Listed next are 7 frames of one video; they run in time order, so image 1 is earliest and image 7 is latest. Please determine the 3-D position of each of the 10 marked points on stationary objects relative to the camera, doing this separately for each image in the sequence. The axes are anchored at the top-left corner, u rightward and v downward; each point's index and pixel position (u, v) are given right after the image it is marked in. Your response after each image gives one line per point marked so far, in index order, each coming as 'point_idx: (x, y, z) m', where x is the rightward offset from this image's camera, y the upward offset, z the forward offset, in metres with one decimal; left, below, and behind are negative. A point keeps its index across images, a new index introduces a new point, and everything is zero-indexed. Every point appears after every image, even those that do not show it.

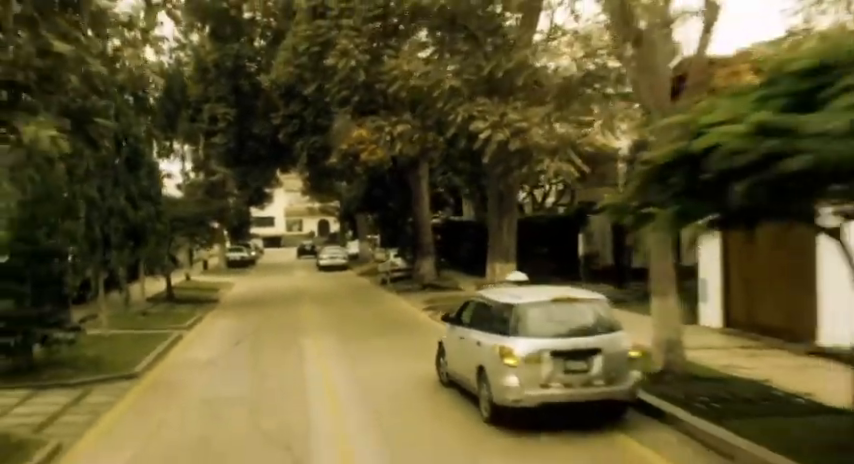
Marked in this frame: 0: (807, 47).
0: (+3.3, +1.5, +6.8) m
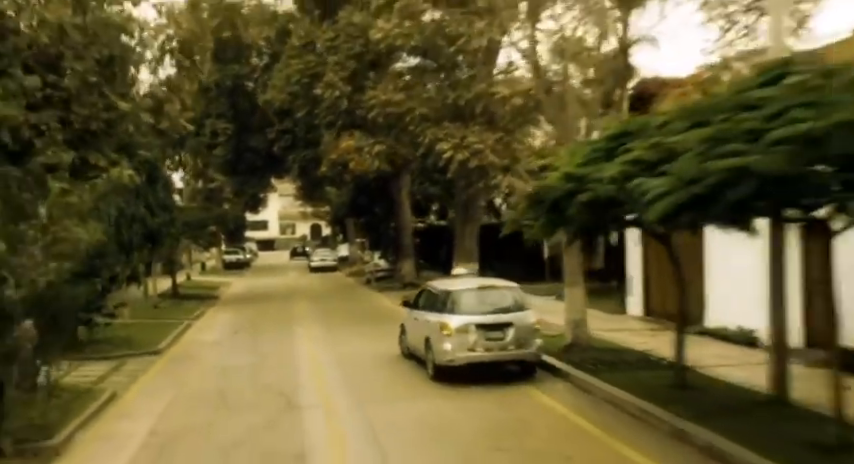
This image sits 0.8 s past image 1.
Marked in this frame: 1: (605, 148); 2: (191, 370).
0: (+2.6, +1.4, +10.2) m
1: (+2.4, +1.1, +10.1) m
2: (-5.2, -3.0, +15.8) m
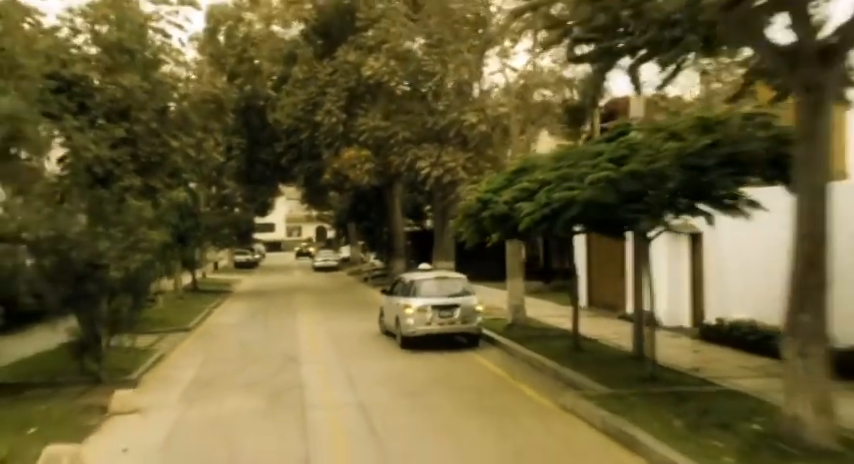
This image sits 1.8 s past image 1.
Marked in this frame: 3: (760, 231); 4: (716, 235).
0: (+1.8, +1.3, +14.6) m
1: (+1.6, +1.0, +14.5) m
2: (-6.0, -3.1, +20.2) m
3: (+6.9, +0.1, +16.0) m
4: (+6.7, 0.0, +17.6) m
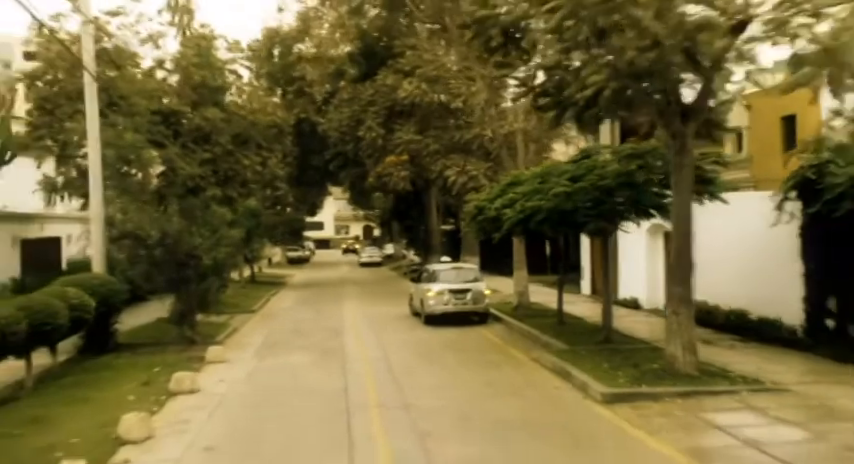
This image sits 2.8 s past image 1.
0: (+2.2, +1.3, +18.7) m
1: (+2.0, +1.1, +18.6) m
2: (-5.2, -3.1, +24.8) m
3: (+7.4, +0.1, +19.7) m
4: (+7.3, 0.0, +21.4) m
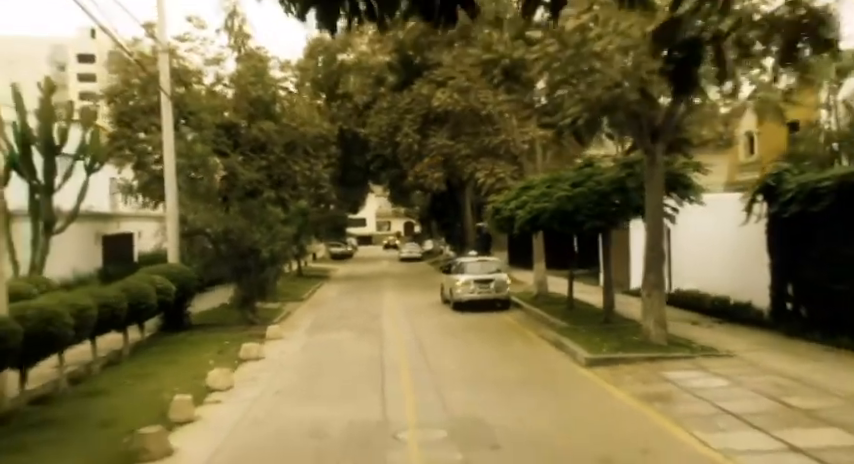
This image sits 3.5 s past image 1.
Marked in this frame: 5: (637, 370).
0: (+3.0, +1.4, +21.5) m
1: (+2.7, +1.2, +21.4) m
2: (-4.1, -2.9, +28.0) m
3: (+8.2, +0.2, +22.2) m
4: (+8.2, +0.1, +23.9) m
5: (+4.0, -2.6, +13.4) m
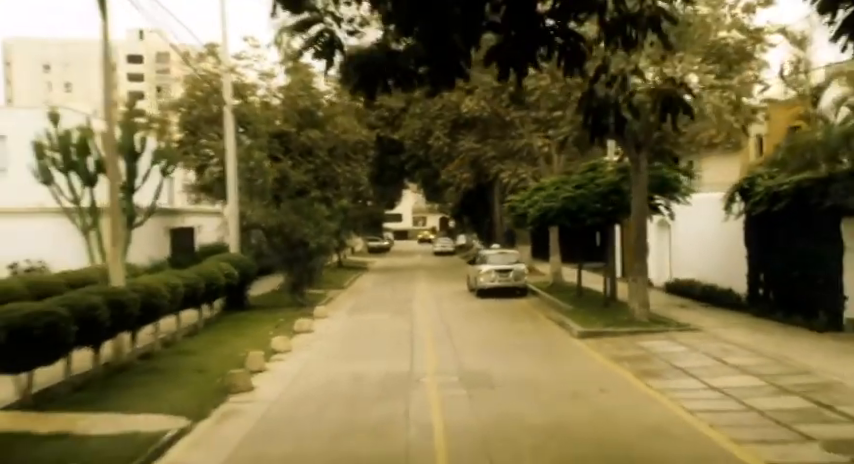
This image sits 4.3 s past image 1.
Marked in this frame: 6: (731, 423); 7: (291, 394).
0: (+3.8, +1.6, +24.5) m
1: (+3.6, +1.3, +24.4) m
2: (-2.9, -2.7, +31.4) m
3: (+9.1, +0.4, +25.0) m
4: (+9.2, +0.2, +26.6) m
5: (+4.4, -2.5, +16.4) m
6: (+4.2, -2.6, +9.7) m
7: (-2.4, -2.9, +12.7) m
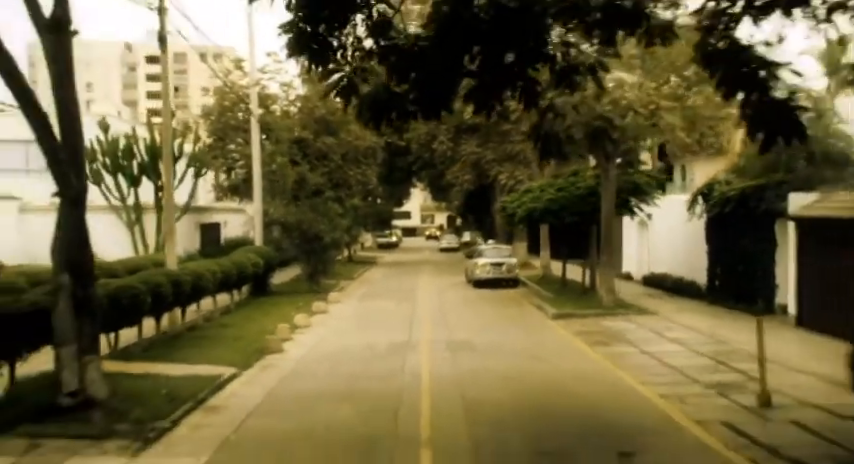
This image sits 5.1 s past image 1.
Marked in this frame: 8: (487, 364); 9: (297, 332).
0: (+3.9, +1.7, +27.6) m
1: (+3.7, +1.4, +27.5) m
2: (-2.7, -2.5, +34.6) m
3: (+9.2, +0.4, +28.0) m
4: (+9.3, +0.3, +29.6) m
5: (+4.4, -2.4, +19.5) m
6: (+4.0, -2.5, +12.8) m
7: (-2.5, -2.8, +15.9) m
8: (+1.2, -2.6, +14.1) m
9: (-3.6, -2.7, +19.4) m
